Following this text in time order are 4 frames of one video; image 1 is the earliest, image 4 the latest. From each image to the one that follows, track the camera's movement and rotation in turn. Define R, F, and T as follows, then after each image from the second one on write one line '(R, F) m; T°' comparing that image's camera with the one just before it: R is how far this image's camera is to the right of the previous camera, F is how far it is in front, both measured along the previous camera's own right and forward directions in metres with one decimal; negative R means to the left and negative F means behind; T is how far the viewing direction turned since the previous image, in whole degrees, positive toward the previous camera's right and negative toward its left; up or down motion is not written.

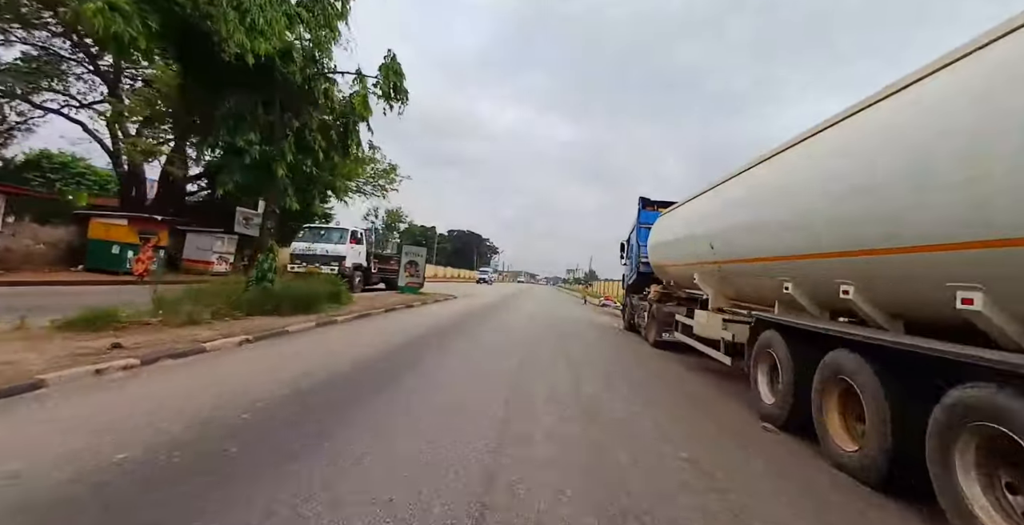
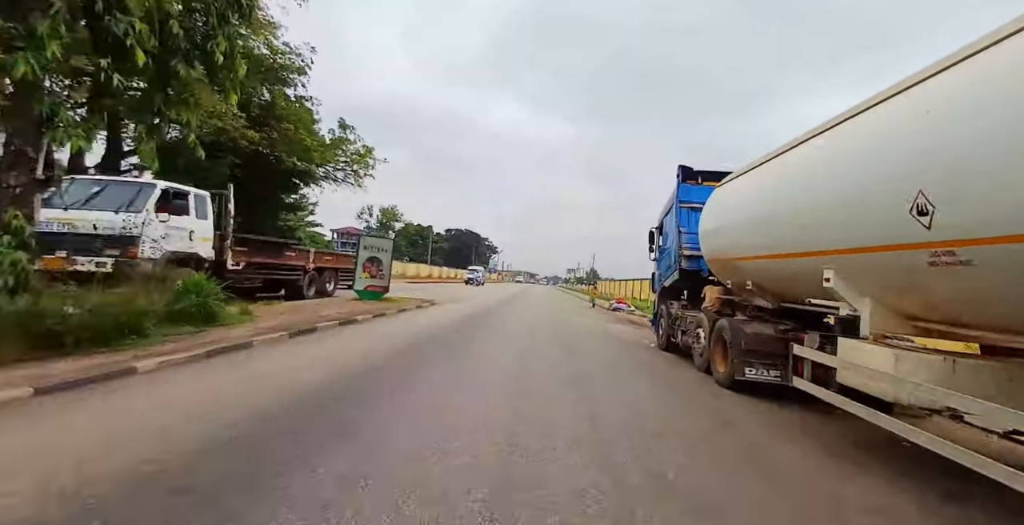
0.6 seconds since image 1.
(+0.1, +1.8) m; 0°
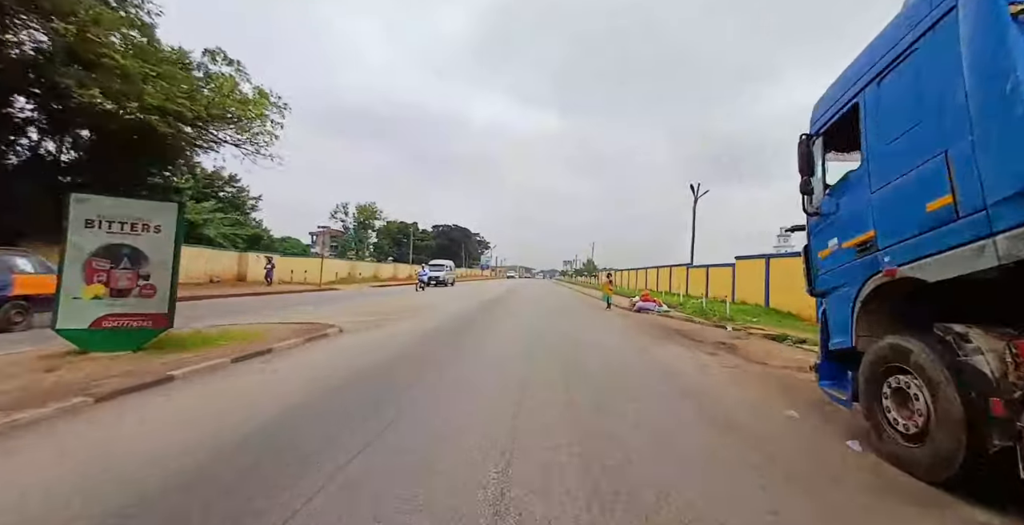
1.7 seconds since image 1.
(+0.3, +3.3) m; +1°
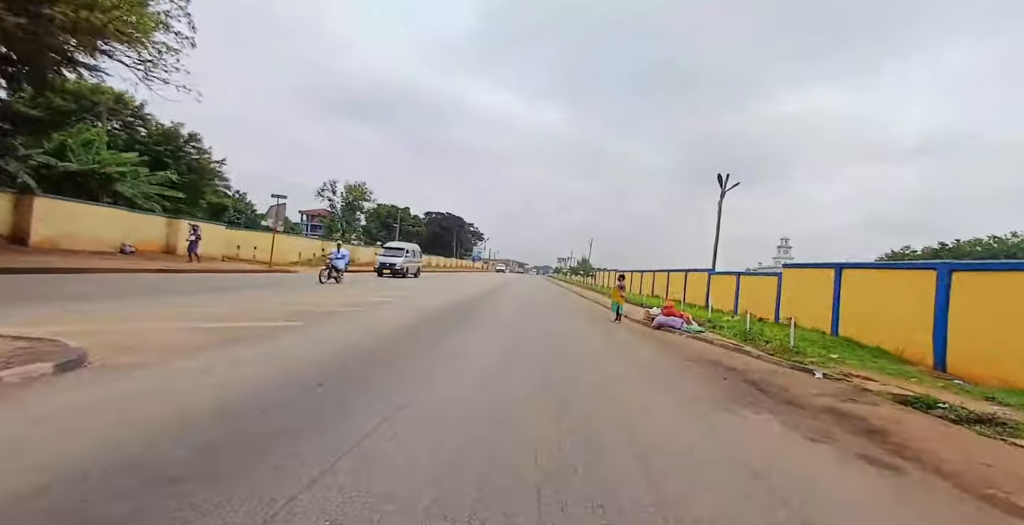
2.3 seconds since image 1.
(+0.2, +2.1) m; +1°
